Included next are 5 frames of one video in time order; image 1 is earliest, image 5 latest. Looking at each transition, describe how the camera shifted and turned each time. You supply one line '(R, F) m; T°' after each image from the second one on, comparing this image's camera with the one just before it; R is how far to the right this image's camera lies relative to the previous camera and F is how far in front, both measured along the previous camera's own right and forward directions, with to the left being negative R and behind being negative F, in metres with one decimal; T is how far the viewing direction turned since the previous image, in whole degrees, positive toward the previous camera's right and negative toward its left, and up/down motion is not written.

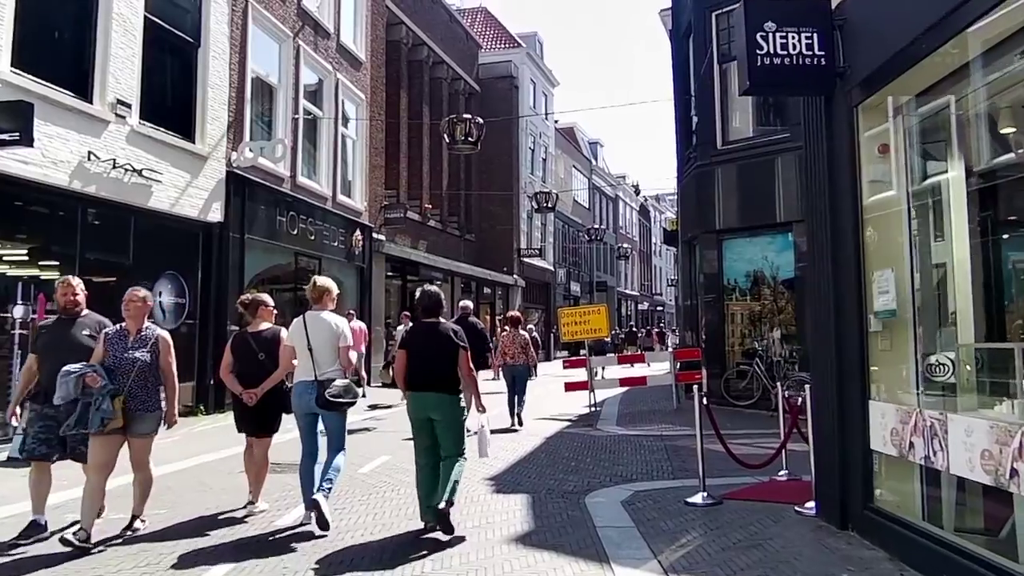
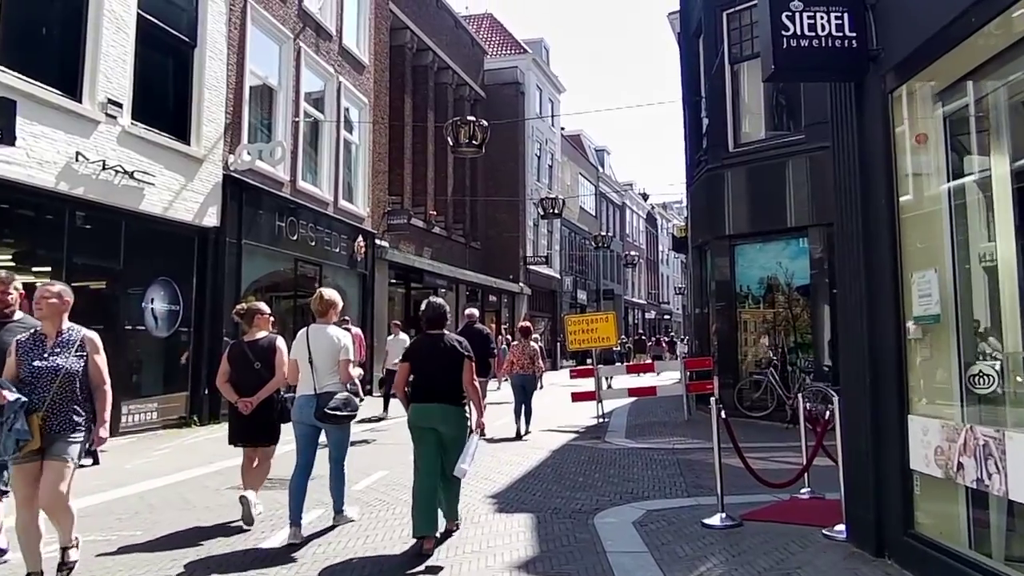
(0.0, +0.4) m; 0°
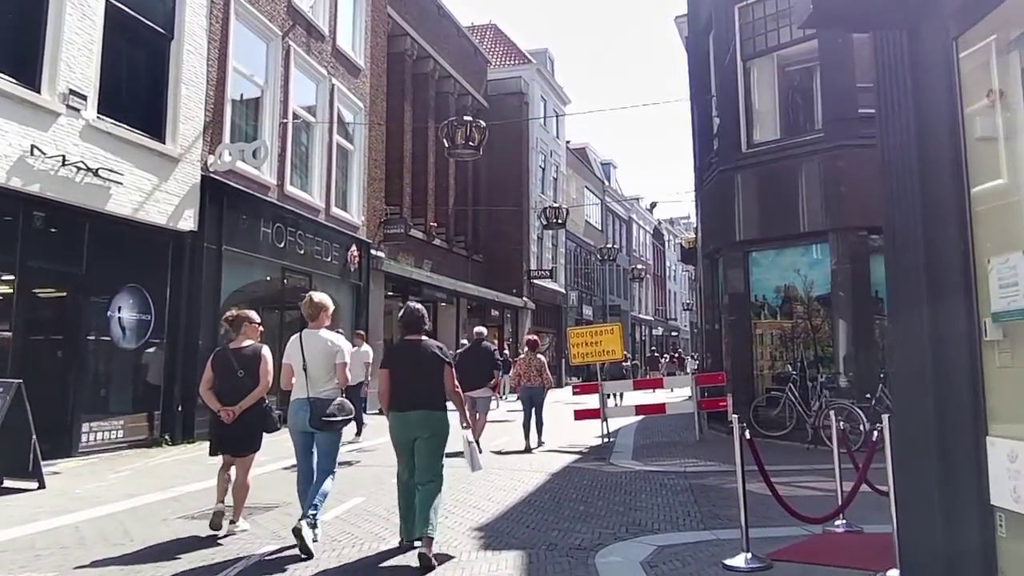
(+0.1, +0.9) m; 0°
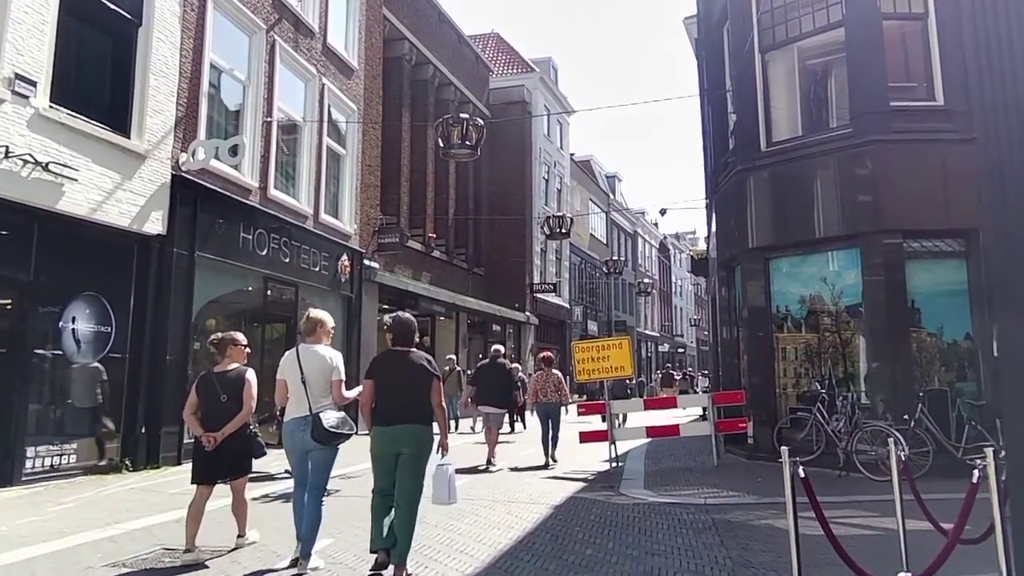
(+0.1, +1.1) m; 0°
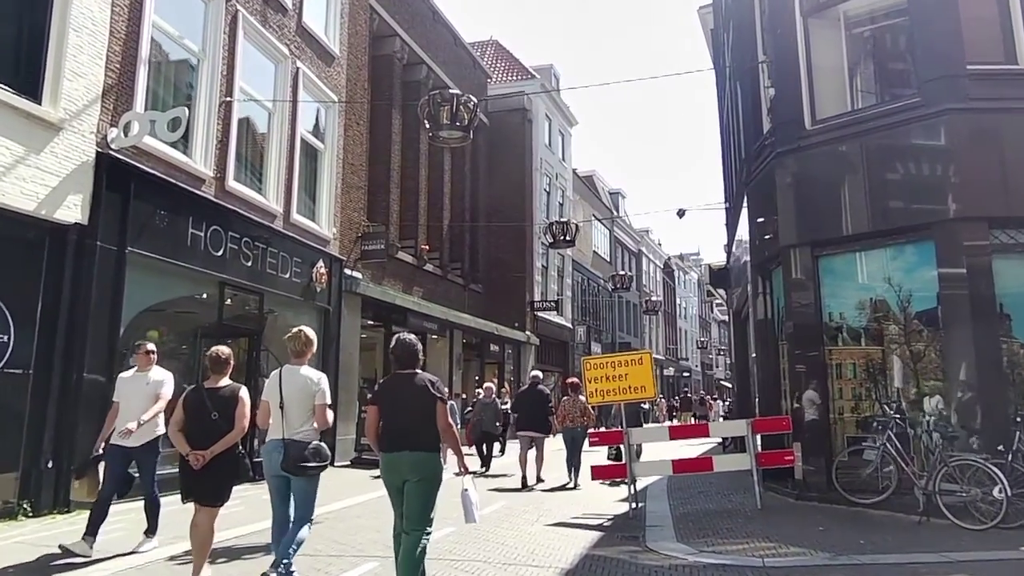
(0.0, +2.0) m; 0°
